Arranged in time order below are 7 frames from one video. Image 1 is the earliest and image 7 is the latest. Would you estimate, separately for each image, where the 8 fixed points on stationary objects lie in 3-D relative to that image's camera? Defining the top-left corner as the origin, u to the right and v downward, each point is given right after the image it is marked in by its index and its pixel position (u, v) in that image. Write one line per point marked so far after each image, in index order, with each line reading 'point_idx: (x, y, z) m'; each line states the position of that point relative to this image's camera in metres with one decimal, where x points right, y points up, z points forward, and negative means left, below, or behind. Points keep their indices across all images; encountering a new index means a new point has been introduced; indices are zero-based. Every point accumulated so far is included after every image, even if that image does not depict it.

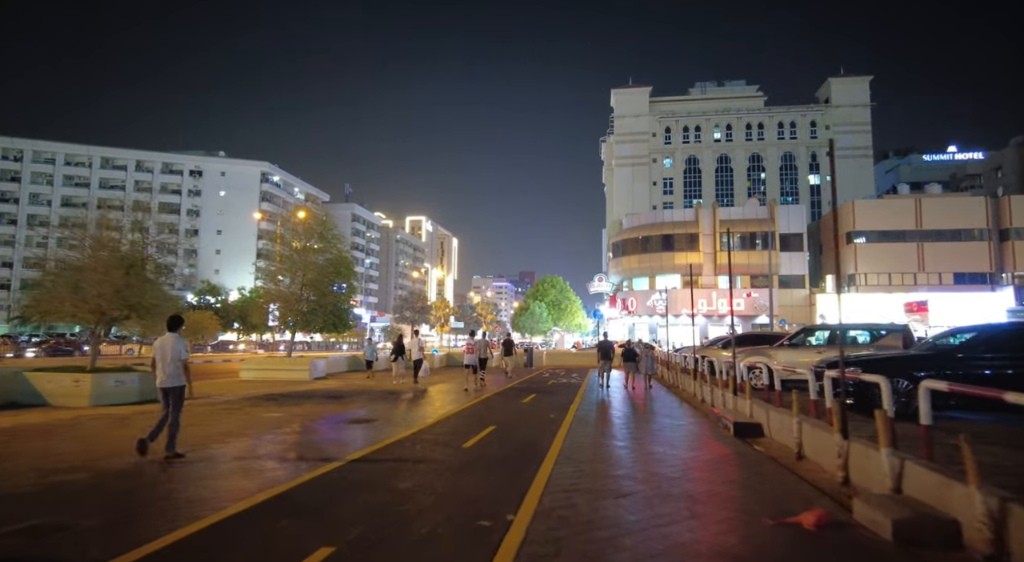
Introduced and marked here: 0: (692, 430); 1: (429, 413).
0: (+3.2, -2.6, +11.0) m
1: (-2.0, -3.3, +15.7) m
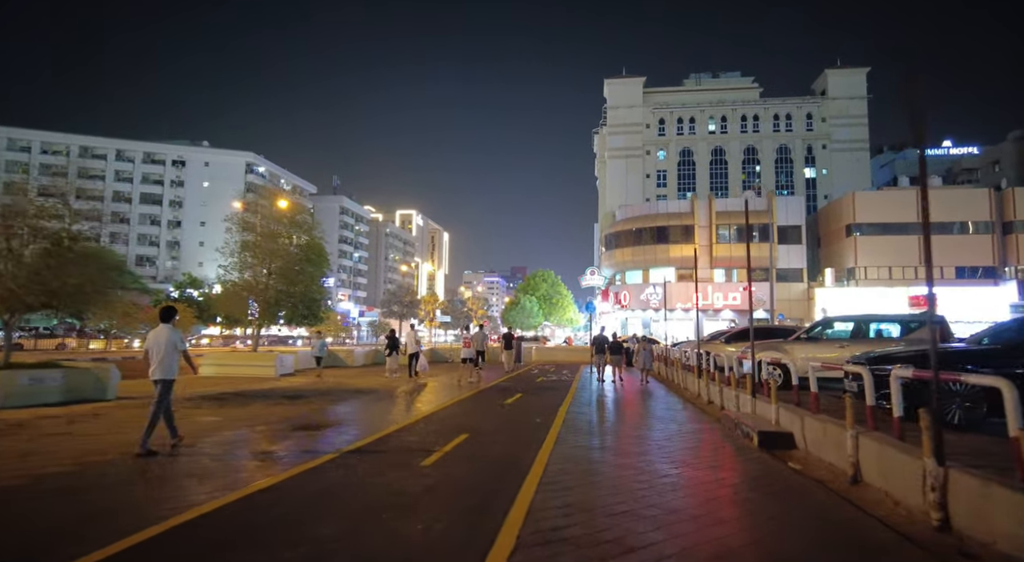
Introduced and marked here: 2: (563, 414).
0: (+2.9, -2.3, +9.3) m
1: (-2.5, -2.9, +13.9) m
2: (+1.1, -2.7, +12.8) m
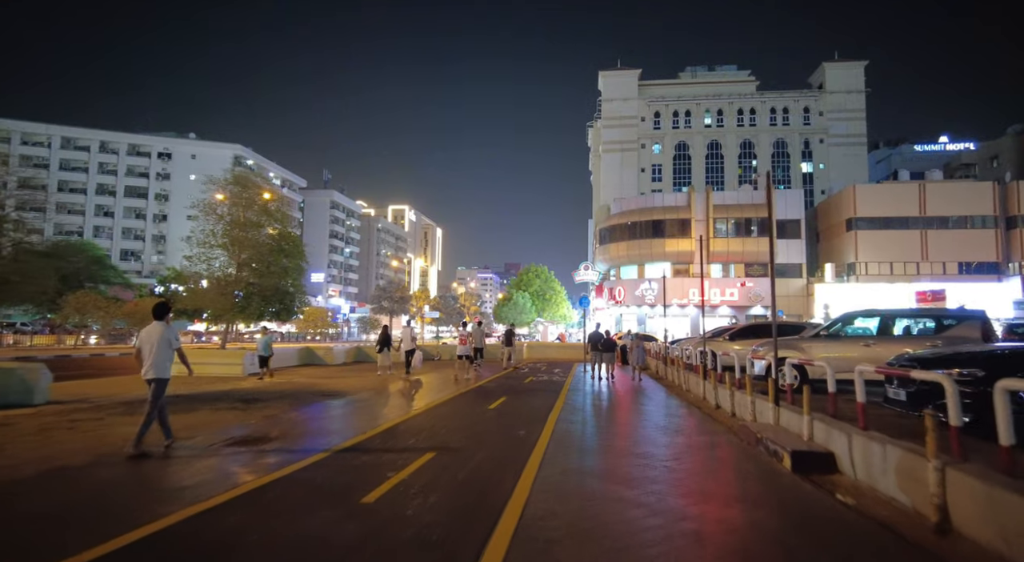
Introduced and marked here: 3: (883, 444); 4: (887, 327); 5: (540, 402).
0: (+2.6, -2.1, +7.8) m
1: (-2.8, -2.7, +12.5) m
2: (+0.8, -2.5, +11.4) m
3: (+3.2, -1.4, +5.2) m
4: (+7.1, -0.9, +11.6) m
5: (+0.6, -2.7, +13.7) m
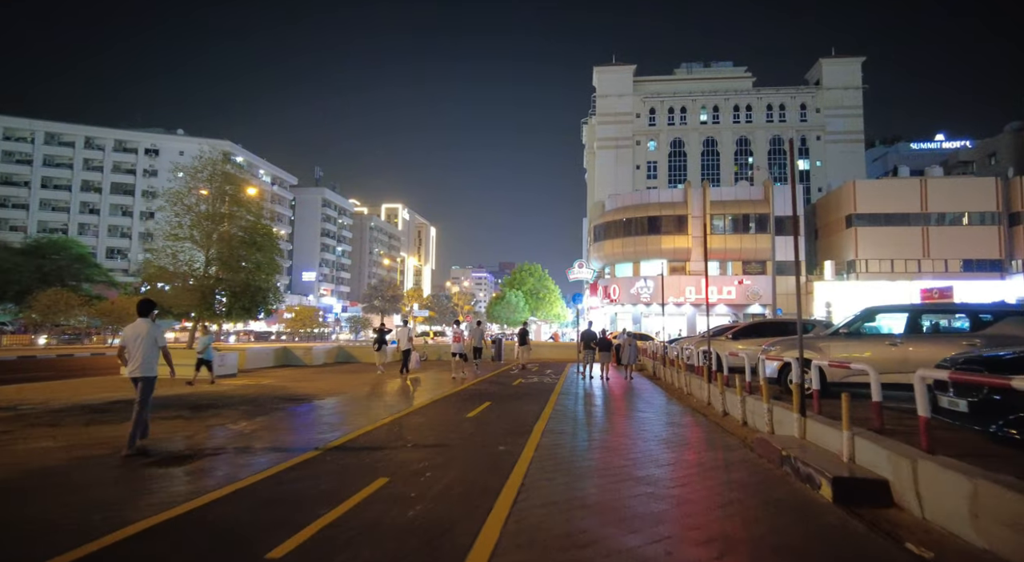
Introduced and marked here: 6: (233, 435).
0: (+2.4, -2.0, +6.6) m
1: (-3.1, -2.6, +11.1) m
2: (+0.5, -2.4, +10.1) m
3: (+2.9, -1.3, +3.9) m
4: (+6.8, -0.7, +10.3) m
5: (+0.3, -2.6, +12.4) m
6: (-4.2, -2.3, +9.2) m
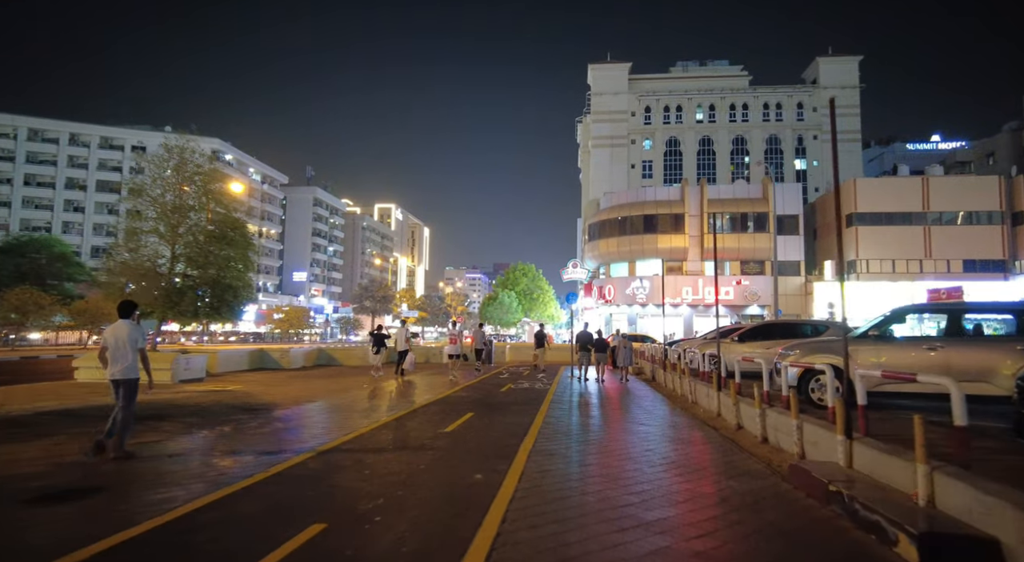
0: (+2.2, -1.9, +5.3) m
1: (-3.3, -2.5, +9.8) m
2: (+0.2, -2.3, +8.8) m
3: (+2.8, -1.2, +2.7) m
4: (+6.6, -0.7, +9.1) m
5: (0.0, -2.5, +11.1) m
6: (-4.4, -2.2, +7.9) m
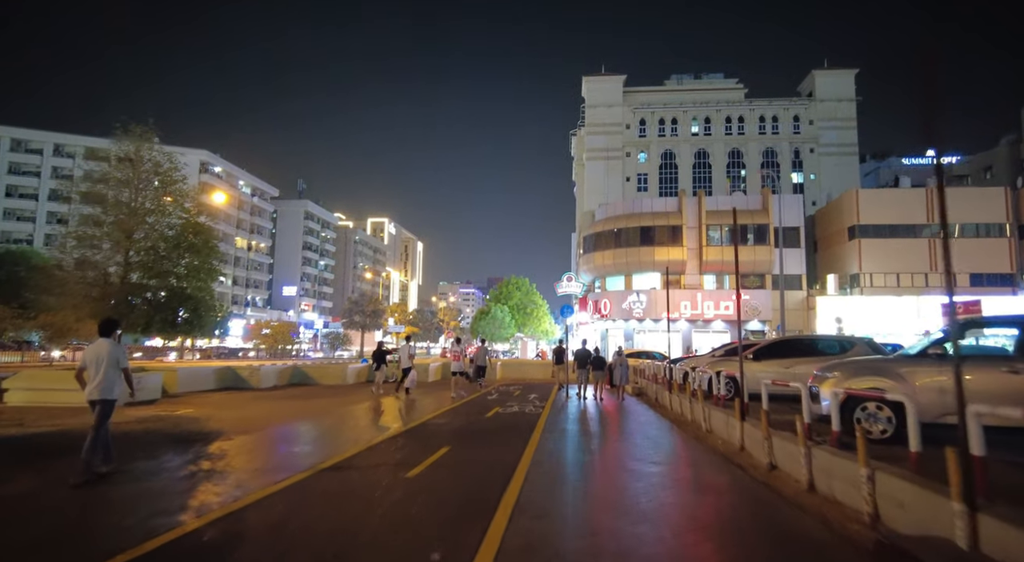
0: (+2.0, -1.9, +3.6) m
1: (-3.5, -2.6, +8.1) m
2: (0.0, -2.4, +7.1) m
3: (+2.6, -1.1, +1.0) m
4: (+6.4, -0.8, +7.5) m
5: (-0.2, -2.6, +9.4) m
6: (-4.6, -2.3, +6.1) m
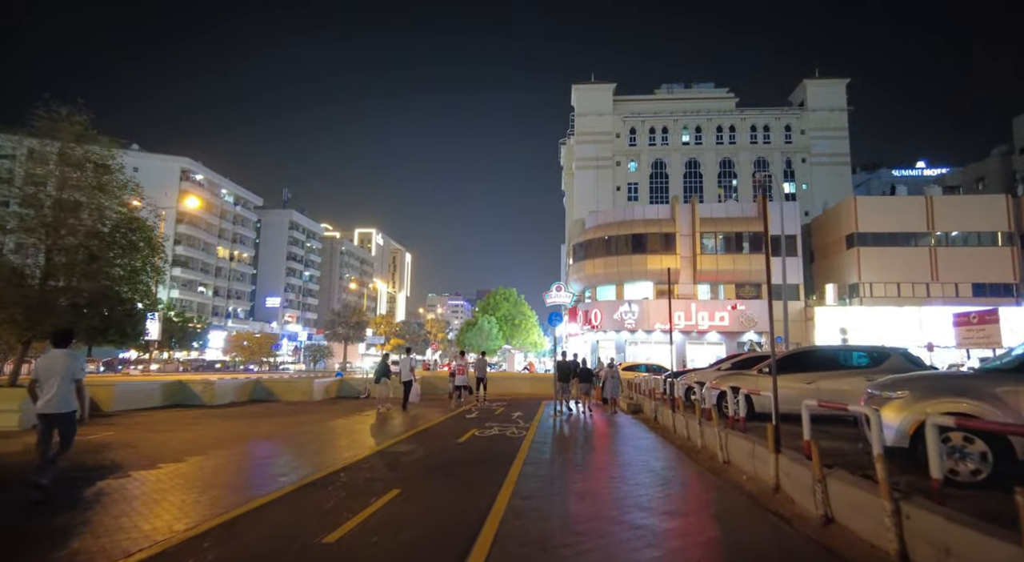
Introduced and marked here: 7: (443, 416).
0: (+1.7, -1.7, +1.7) m
1: (-3.8, -2.5, +6.0) m
2: (-0.3, -2.2, +5.1) m
3: (+2.4, -0.9, -0.9) m
4: (+6.1, -0.7, +5.6) m
5: (-0.5, -2.6, +7.4) m
6: (-4.9, -2.1, +4.1) m
7: (-2.7, -4.3, +18.6) m
